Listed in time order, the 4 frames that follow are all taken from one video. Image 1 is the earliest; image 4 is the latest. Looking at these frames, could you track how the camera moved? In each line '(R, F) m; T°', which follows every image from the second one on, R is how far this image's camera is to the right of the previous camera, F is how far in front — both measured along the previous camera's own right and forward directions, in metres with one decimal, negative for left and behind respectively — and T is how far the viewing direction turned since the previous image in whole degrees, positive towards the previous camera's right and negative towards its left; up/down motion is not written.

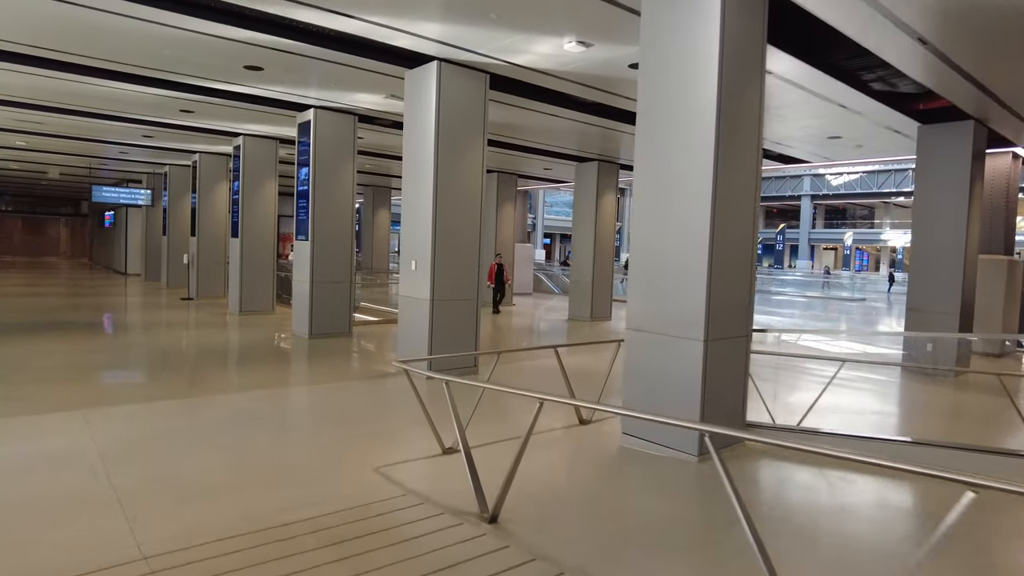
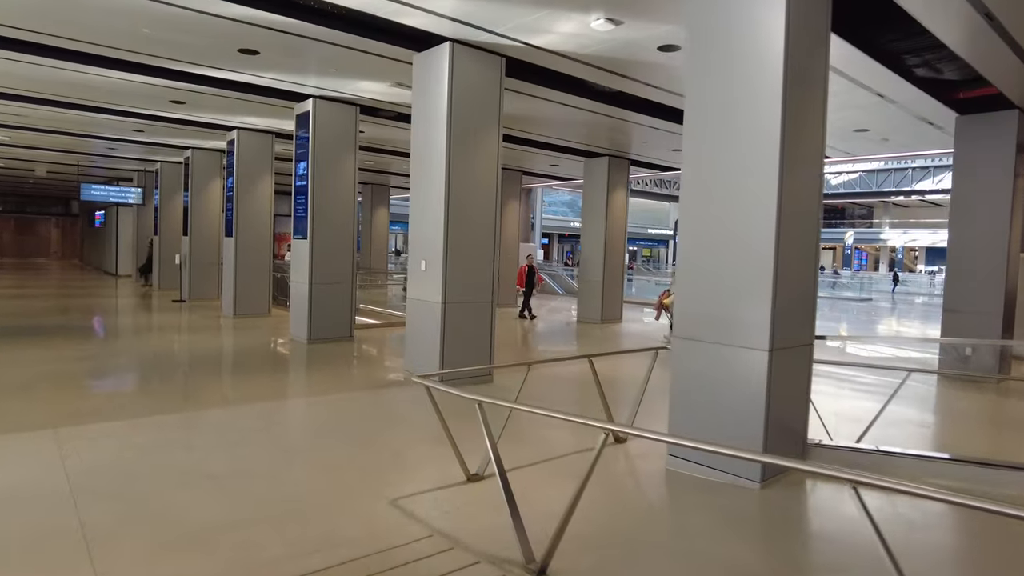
(-0.3, +0.6) m; 0°
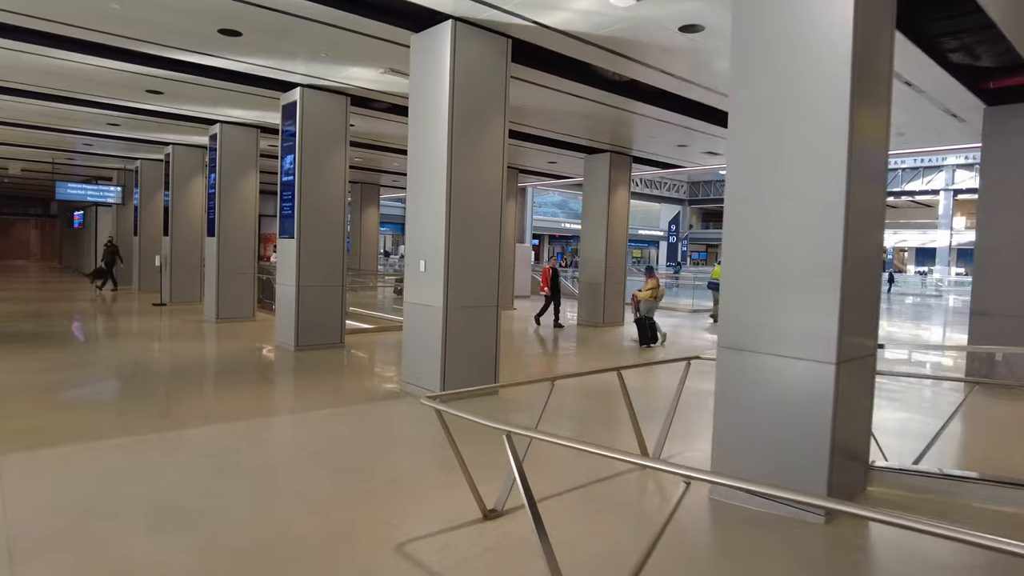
(-0.2, +0.6) m; +1°
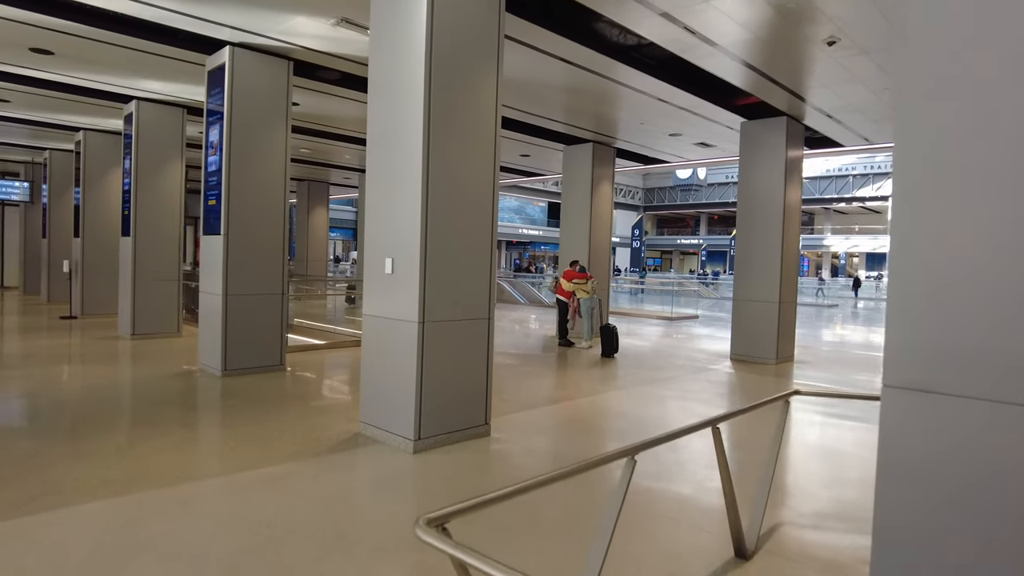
(-0.3, +1.6) m; +4°
